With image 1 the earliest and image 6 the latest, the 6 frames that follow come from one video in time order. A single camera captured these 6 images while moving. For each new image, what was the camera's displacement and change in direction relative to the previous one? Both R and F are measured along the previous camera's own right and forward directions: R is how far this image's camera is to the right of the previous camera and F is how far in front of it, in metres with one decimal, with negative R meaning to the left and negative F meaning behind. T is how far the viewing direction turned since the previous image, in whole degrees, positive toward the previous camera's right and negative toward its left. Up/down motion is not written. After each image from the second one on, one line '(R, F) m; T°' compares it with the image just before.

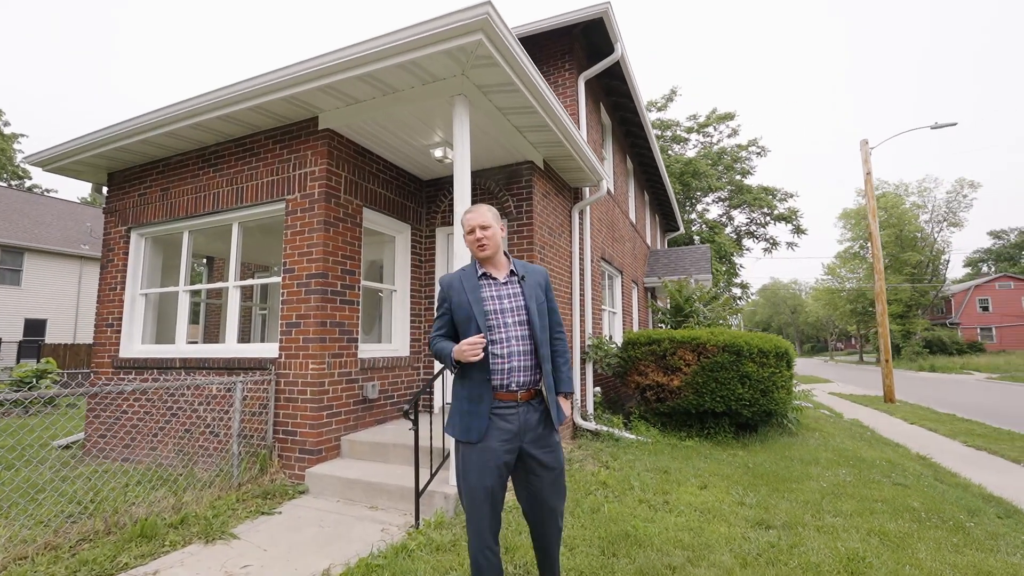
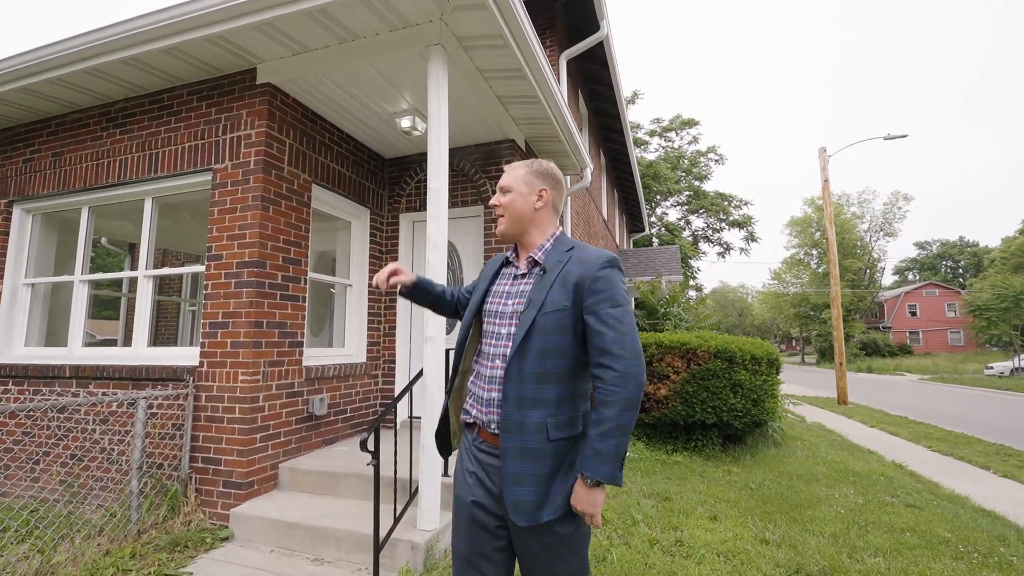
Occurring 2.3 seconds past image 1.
(-0.2, +0.6) m; +5°
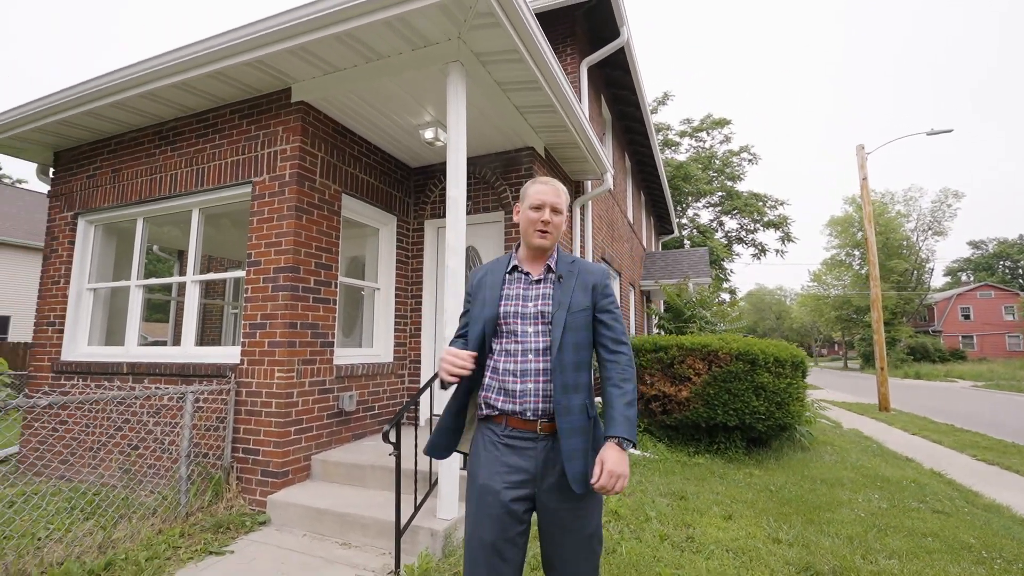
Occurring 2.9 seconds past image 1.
(+0.1, -0.1) m; -4°
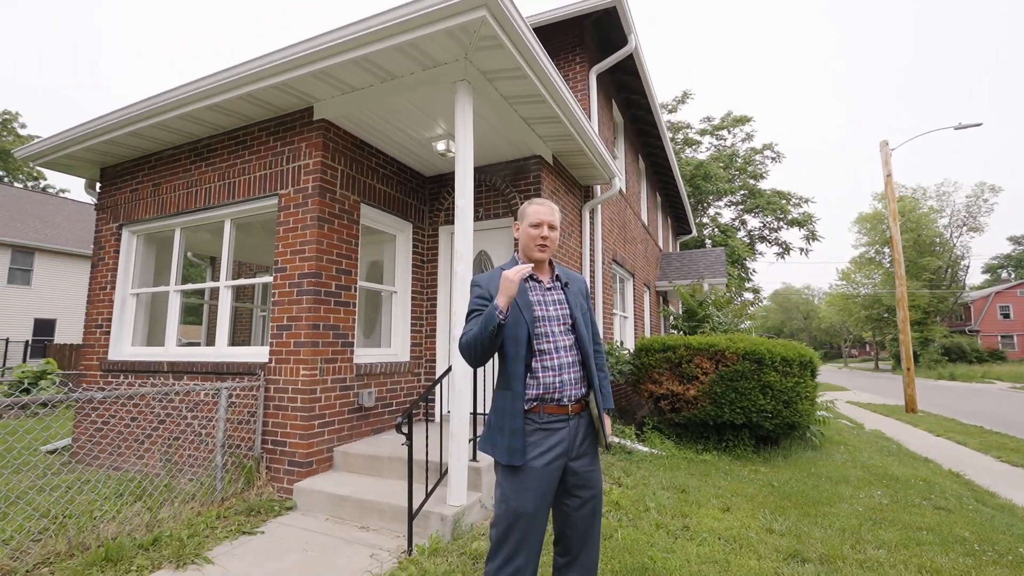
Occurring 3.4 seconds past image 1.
(+0.1, -0.2) m; -3°
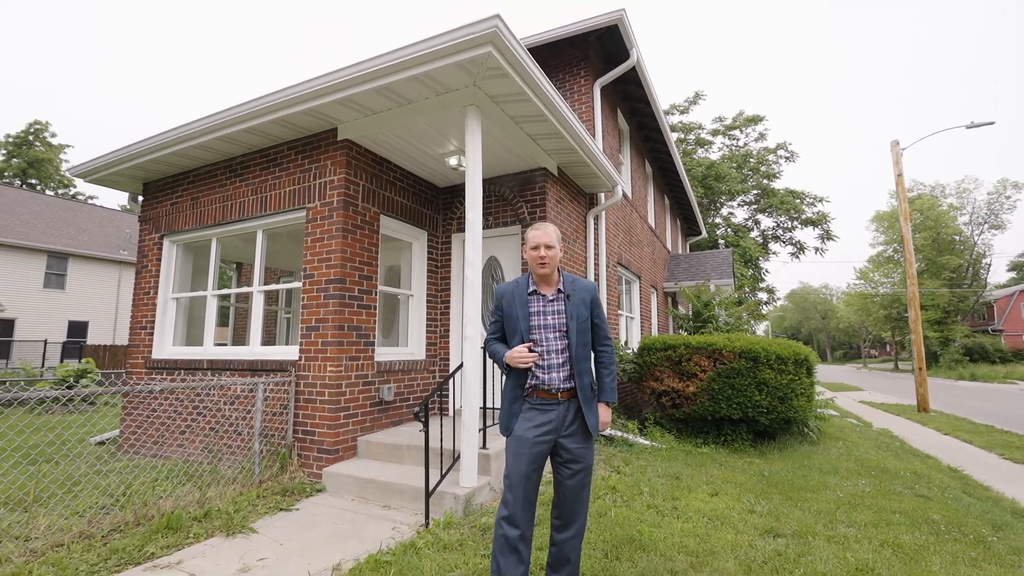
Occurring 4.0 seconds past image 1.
(+0.1, -0.4) m; -2°
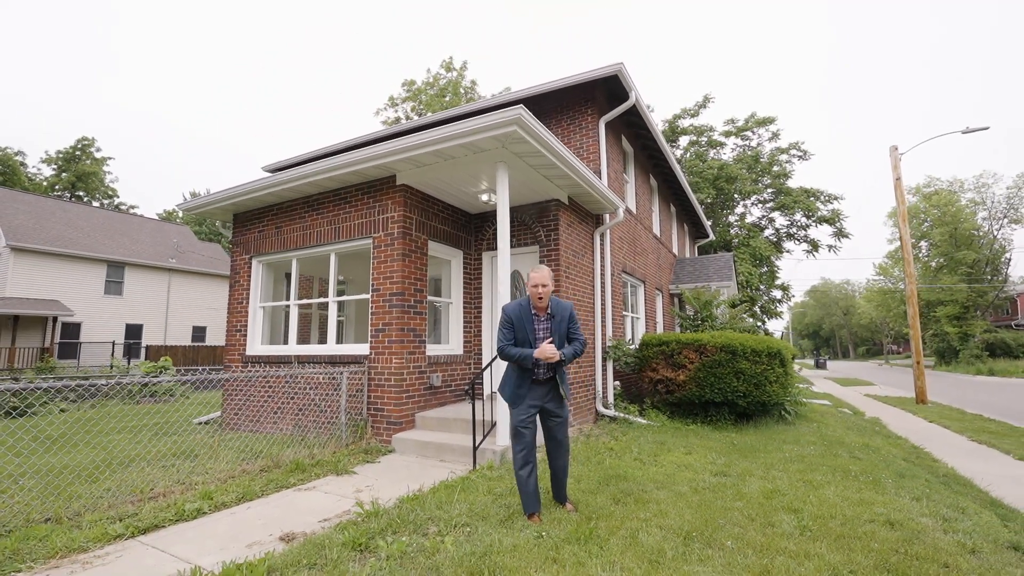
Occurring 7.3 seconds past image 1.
(0.0, -1.2) m; -2°
